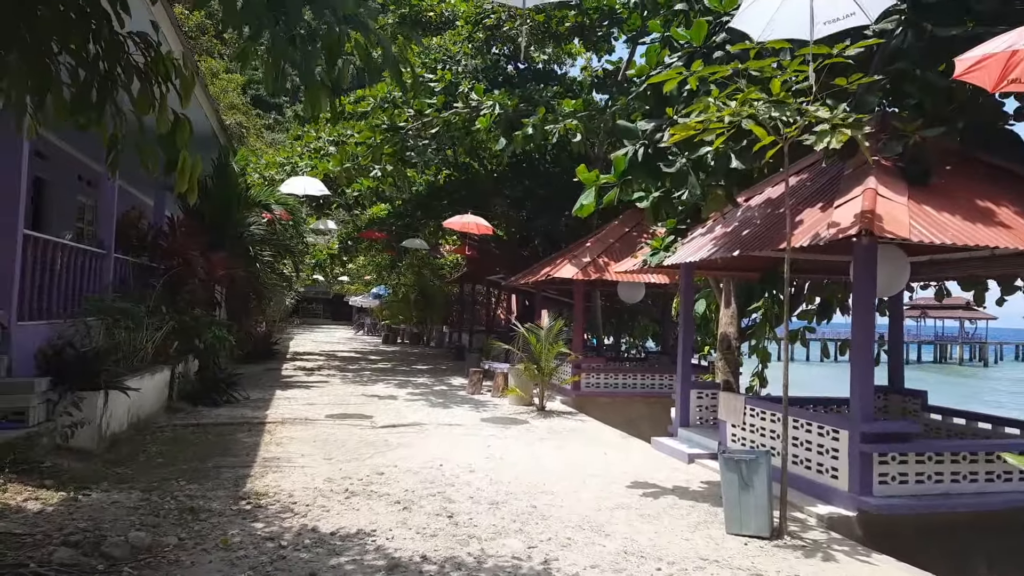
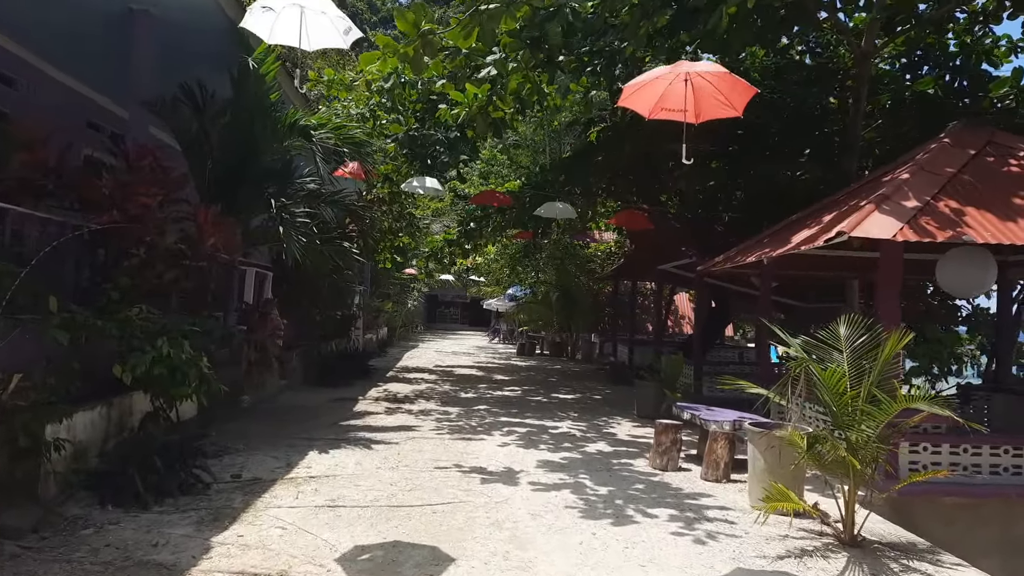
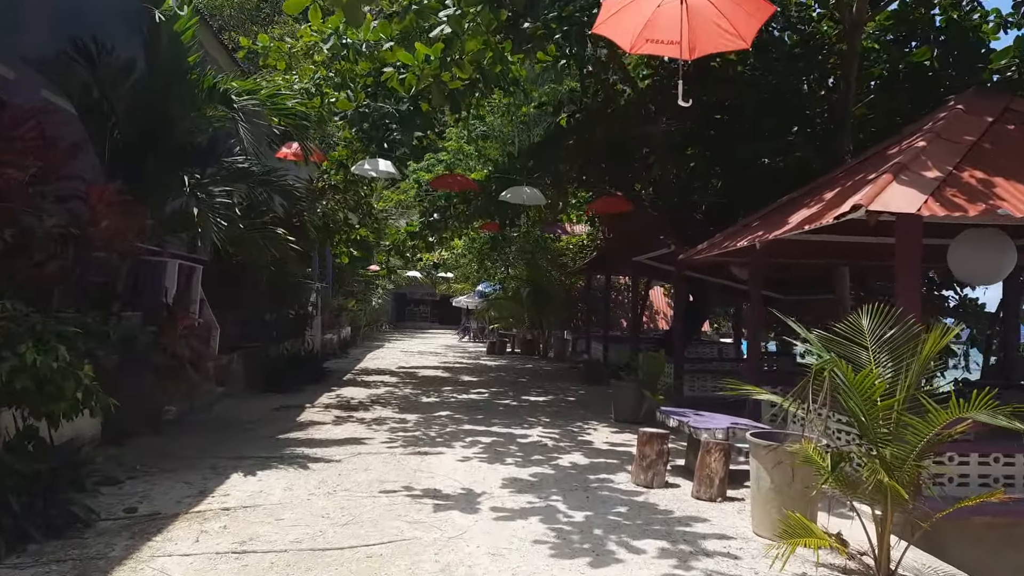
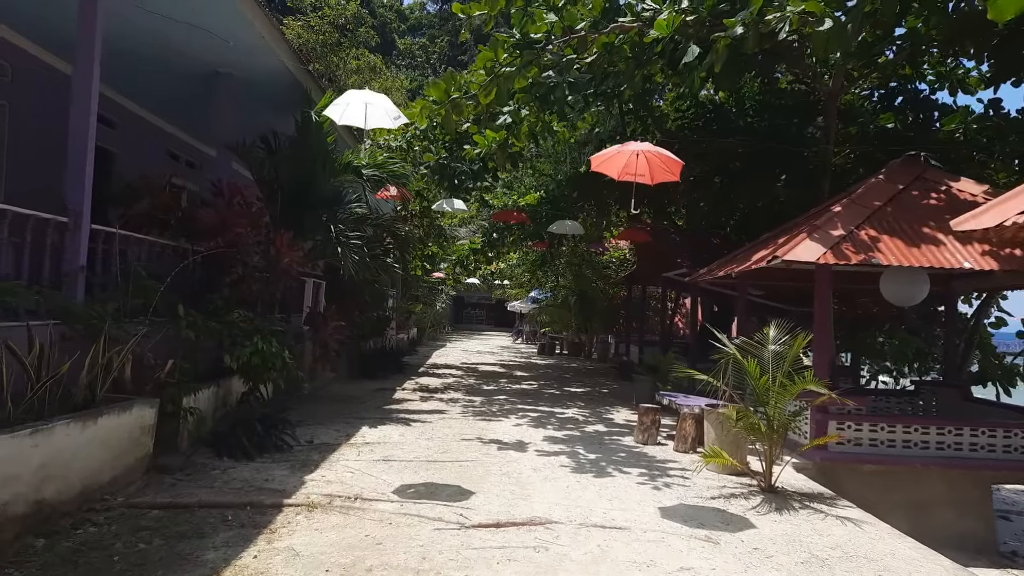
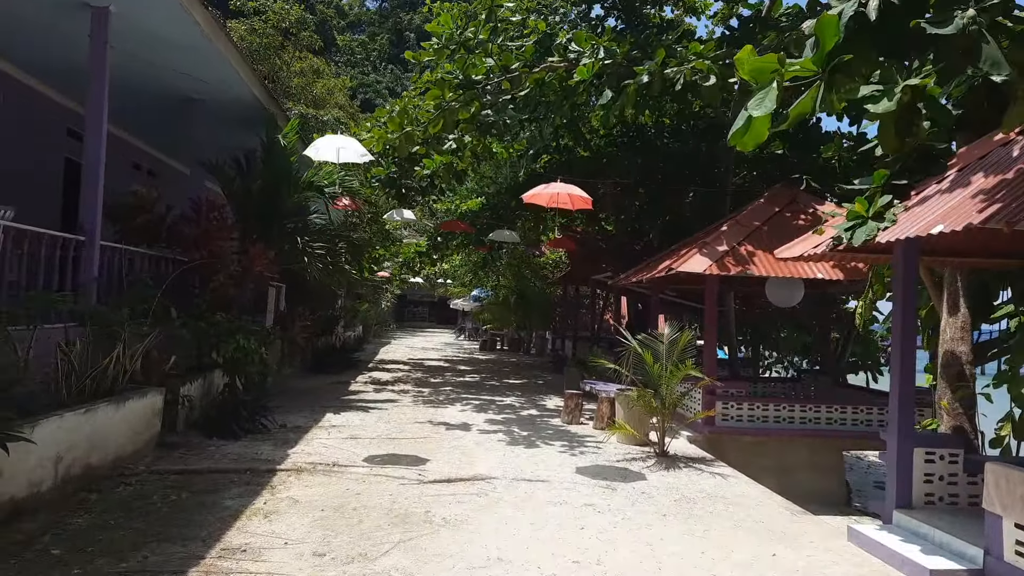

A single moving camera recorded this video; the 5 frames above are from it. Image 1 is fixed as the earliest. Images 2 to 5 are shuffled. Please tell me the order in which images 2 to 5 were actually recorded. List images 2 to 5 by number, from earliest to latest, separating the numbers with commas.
5, 4, 2, 3
